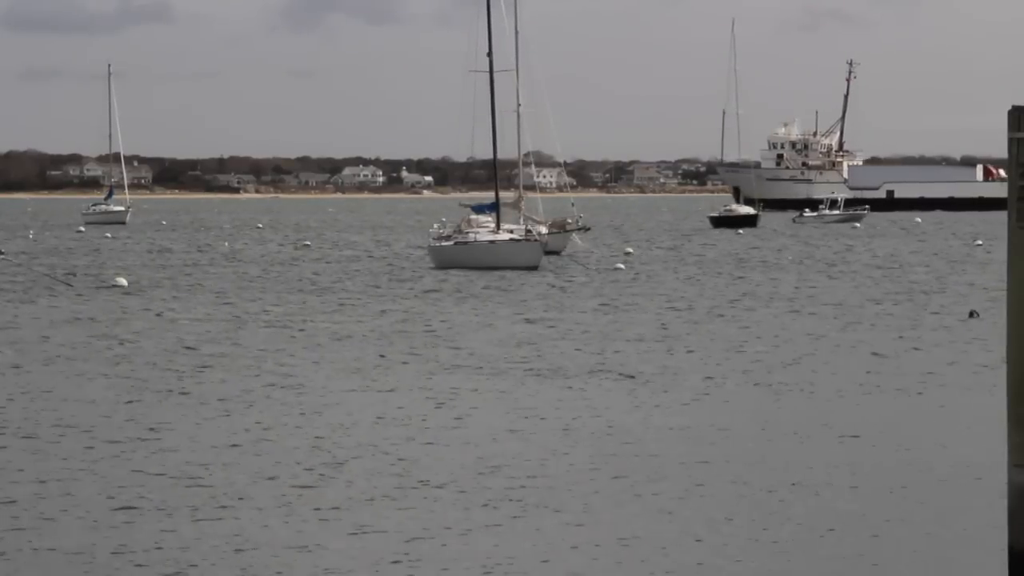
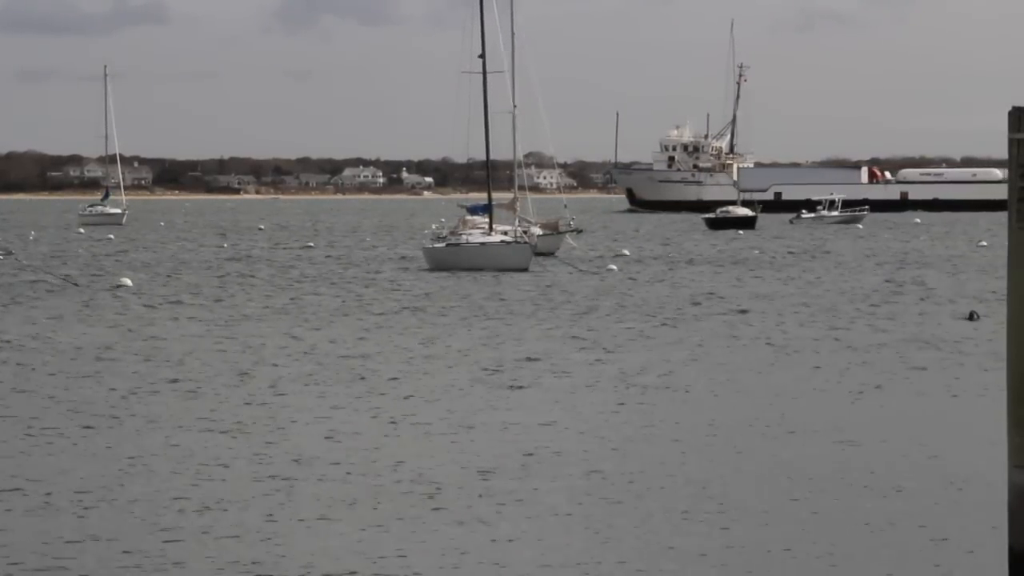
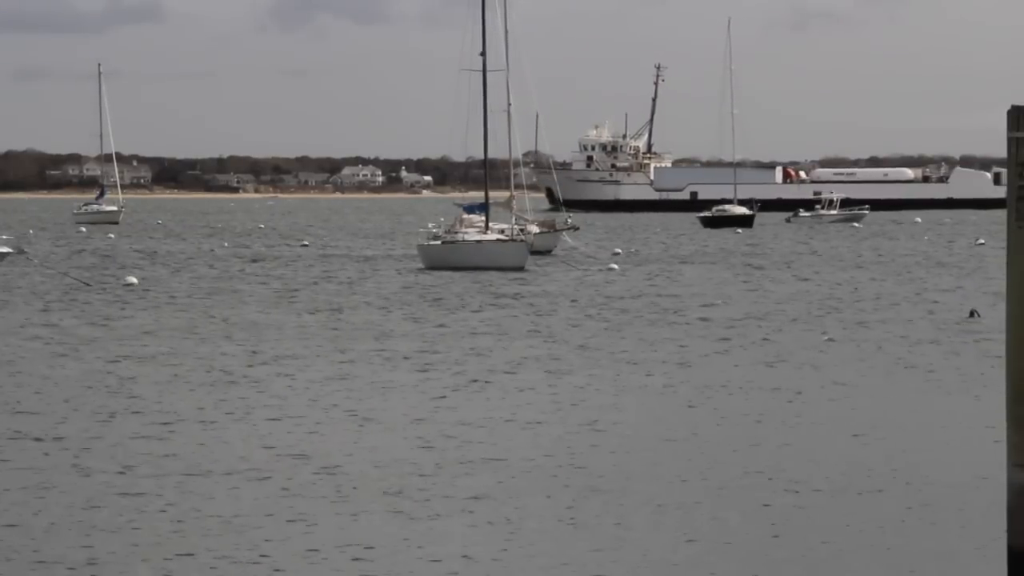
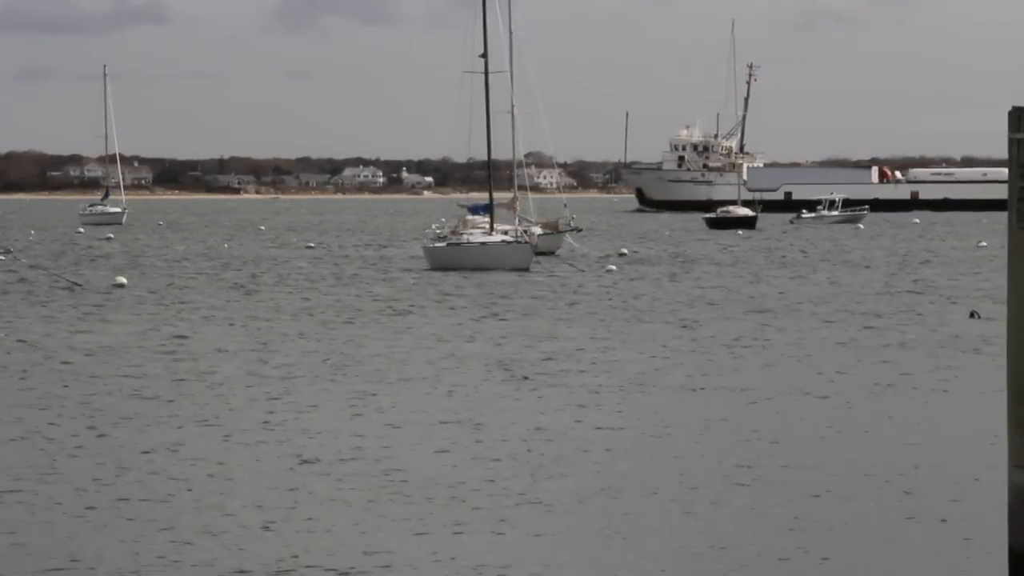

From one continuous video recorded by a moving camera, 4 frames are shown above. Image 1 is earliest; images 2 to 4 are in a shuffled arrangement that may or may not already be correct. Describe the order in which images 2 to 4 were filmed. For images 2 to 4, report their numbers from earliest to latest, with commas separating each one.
4, 2, 3
